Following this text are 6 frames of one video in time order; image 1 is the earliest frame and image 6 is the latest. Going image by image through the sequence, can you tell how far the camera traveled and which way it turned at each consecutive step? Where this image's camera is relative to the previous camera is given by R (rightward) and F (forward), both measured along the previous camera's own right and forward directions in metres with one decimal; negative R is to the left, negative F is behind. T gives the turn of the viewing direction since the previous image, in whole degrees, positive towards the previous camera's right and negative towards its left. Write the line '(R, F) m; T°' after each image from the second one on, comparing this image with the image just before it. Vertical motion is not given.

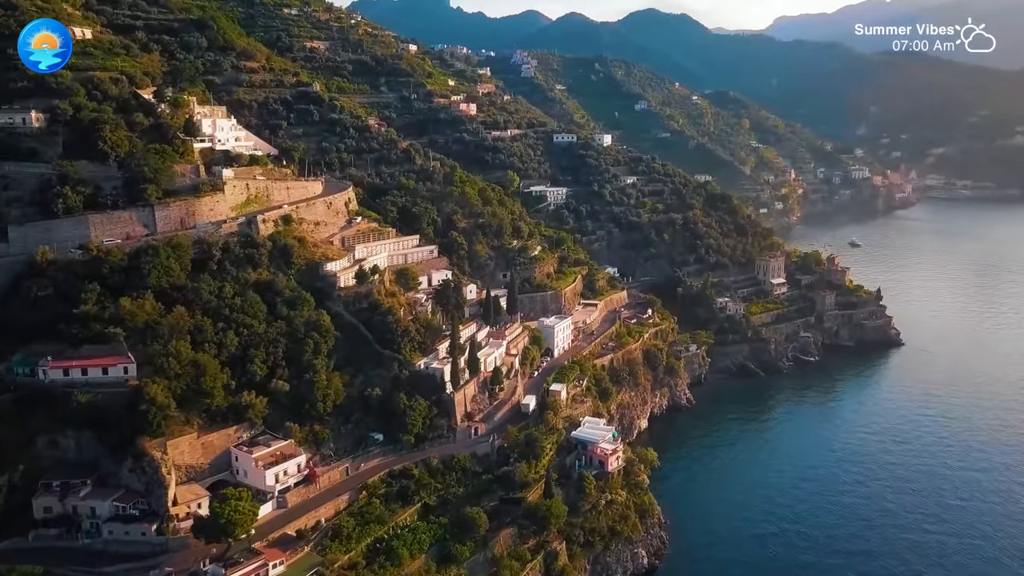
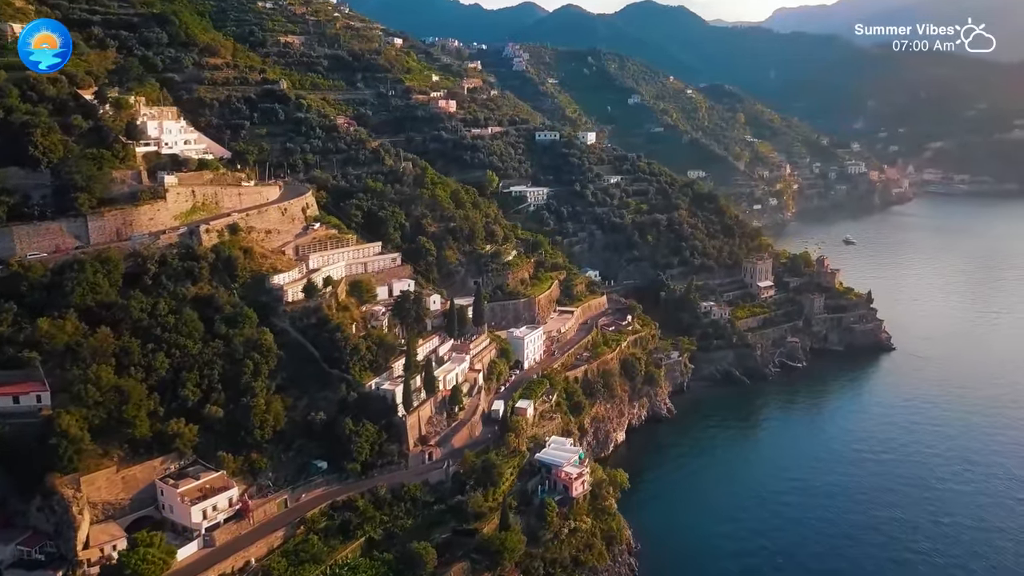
(+1.3, +1.6) m; 0°
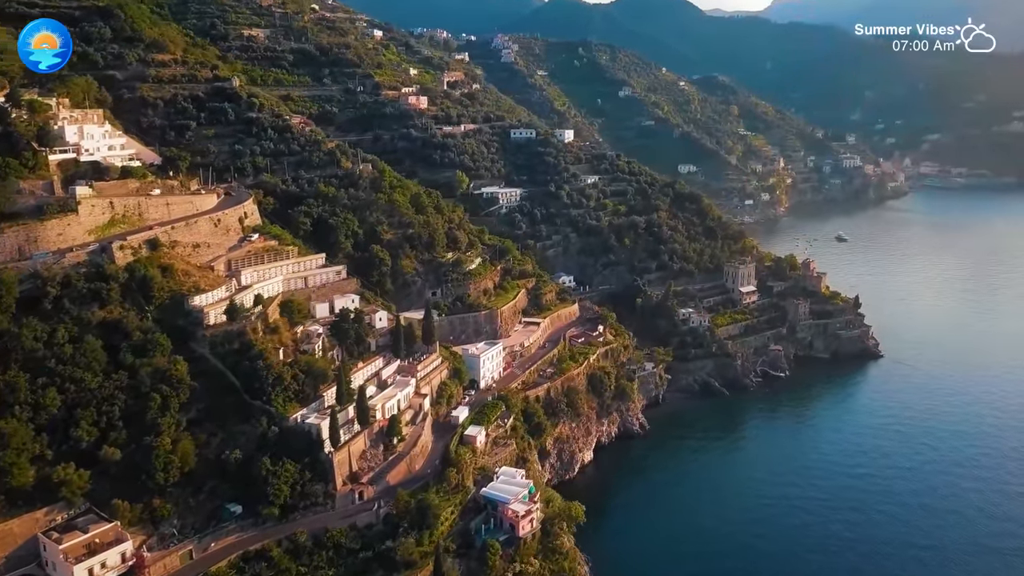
(+1.7, +2.1) m; 0°
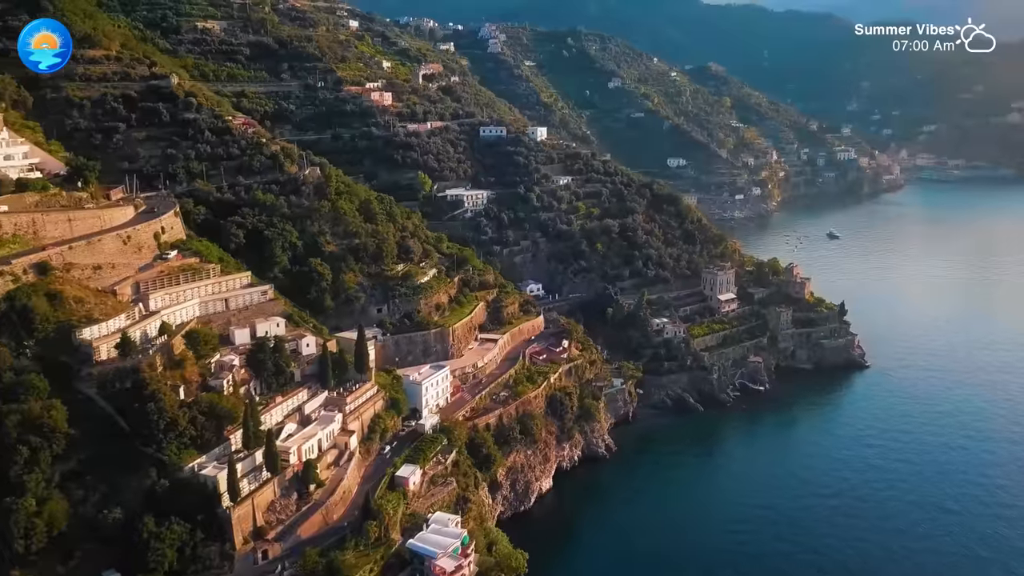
(+1.9, +2.5) m; 0°
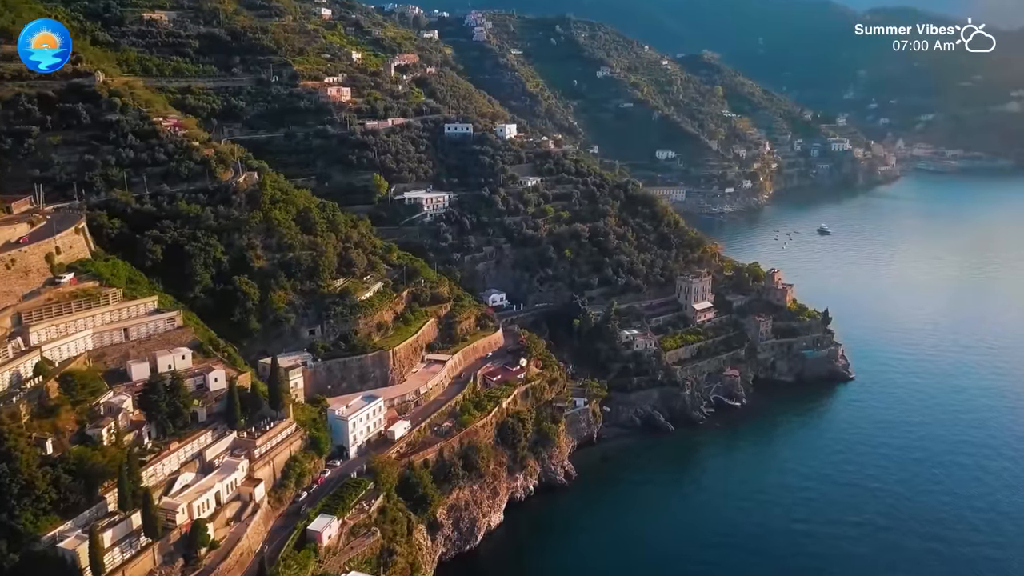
(+2.0, +2.7) m; 0°
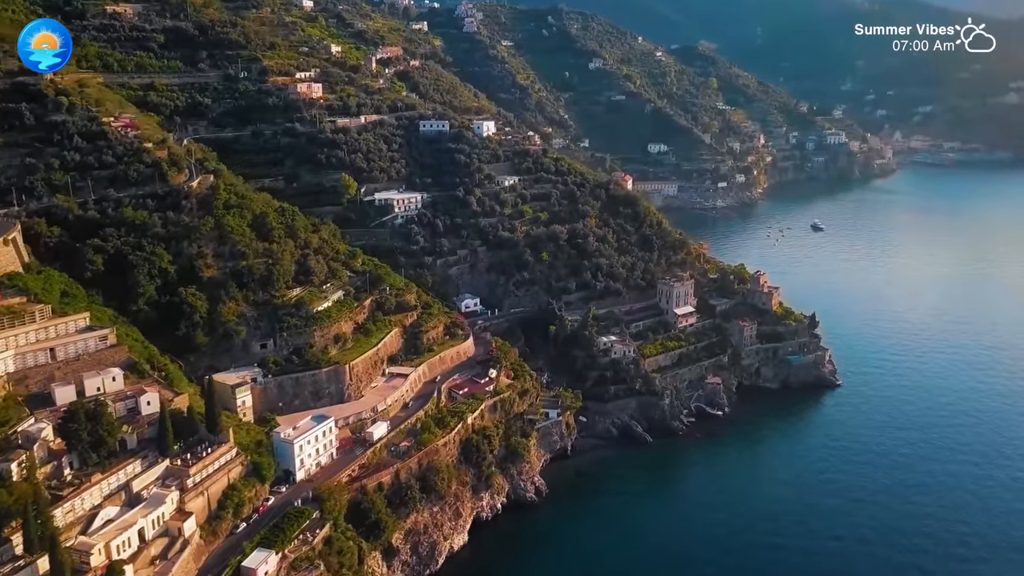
(+1.3, +1.5) m; 0°
